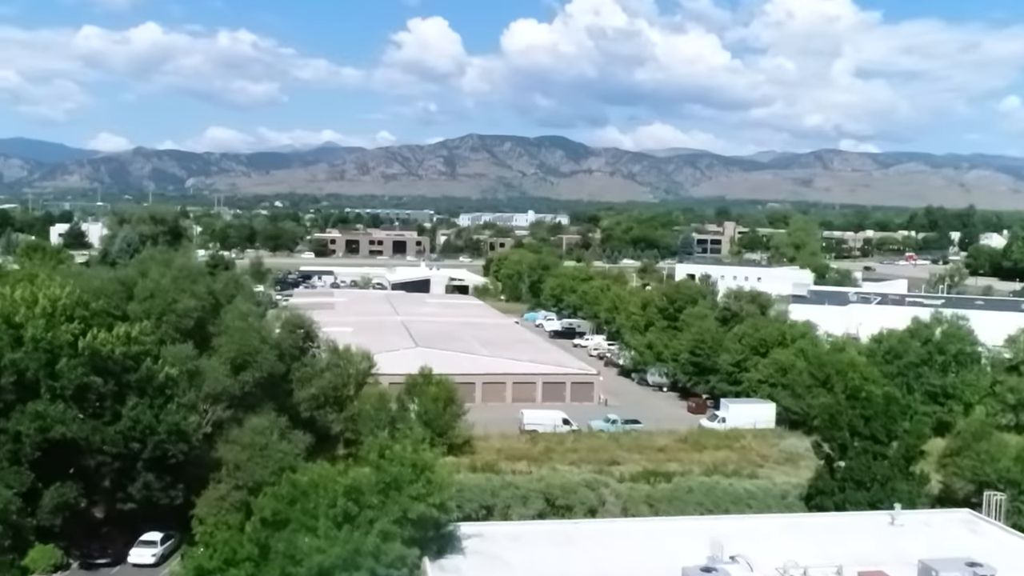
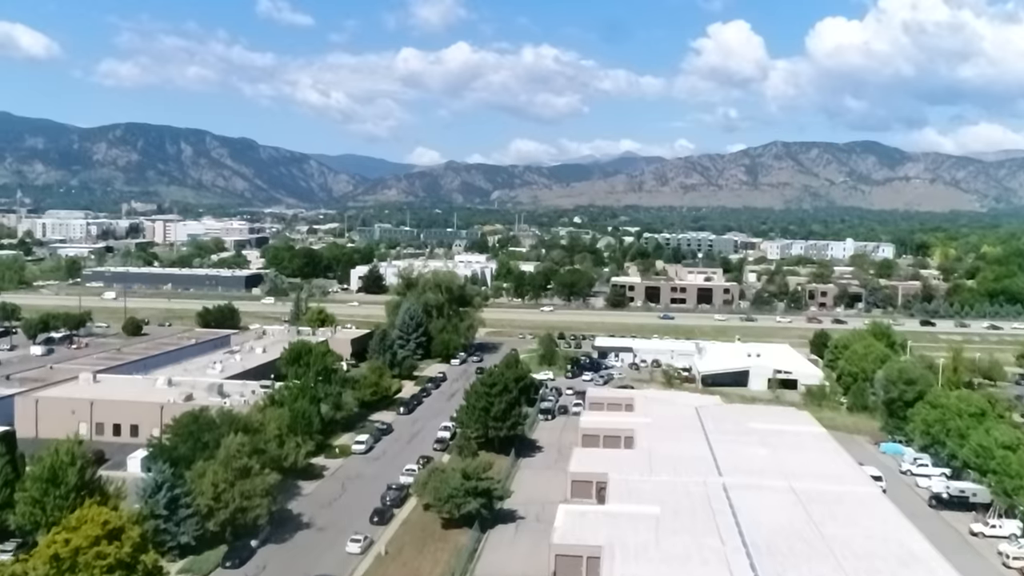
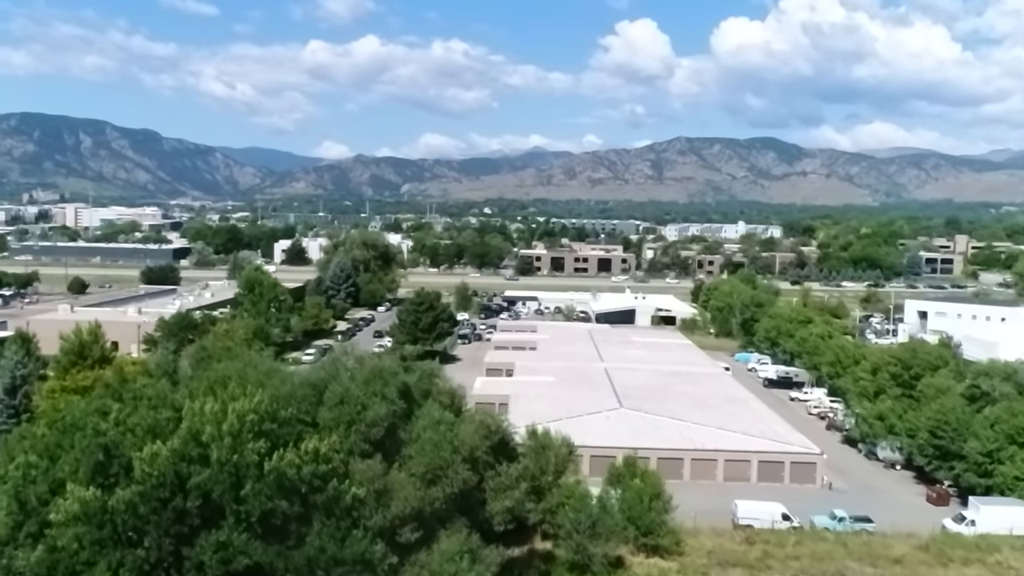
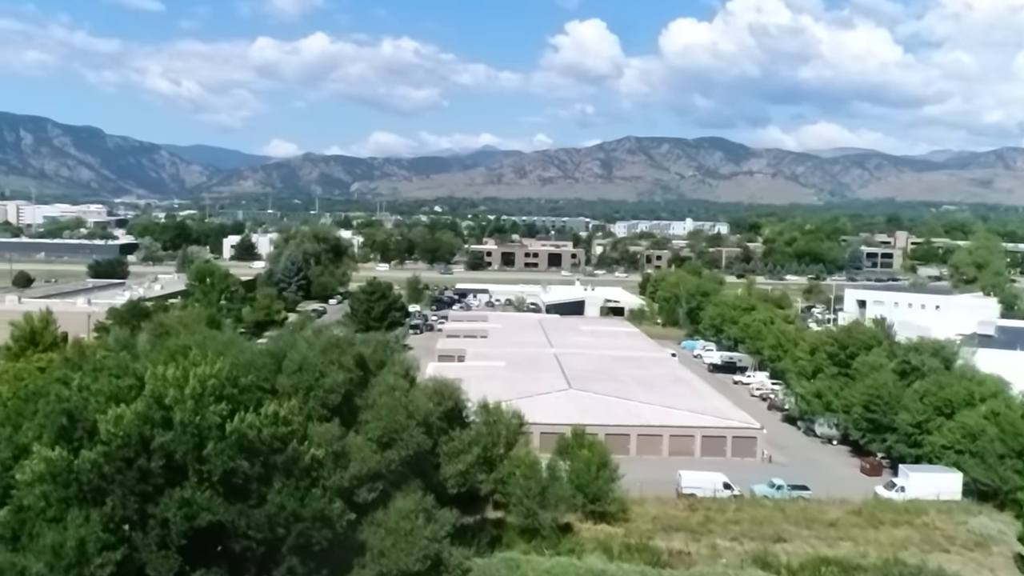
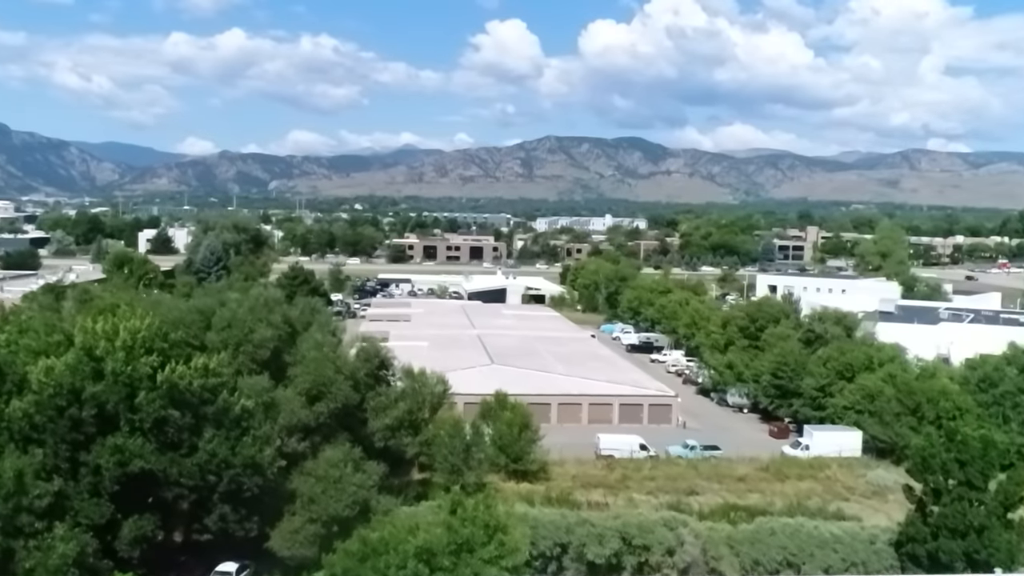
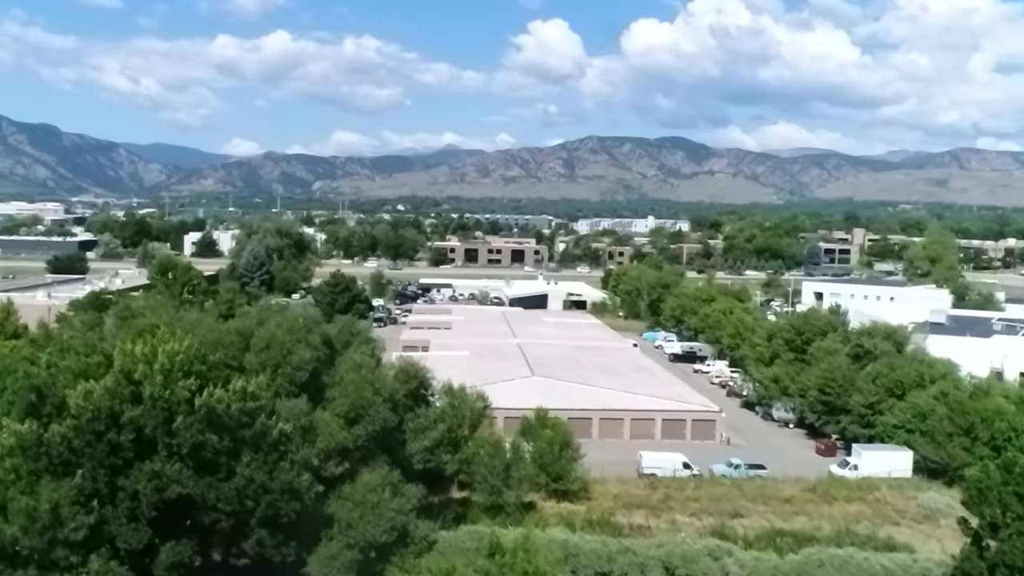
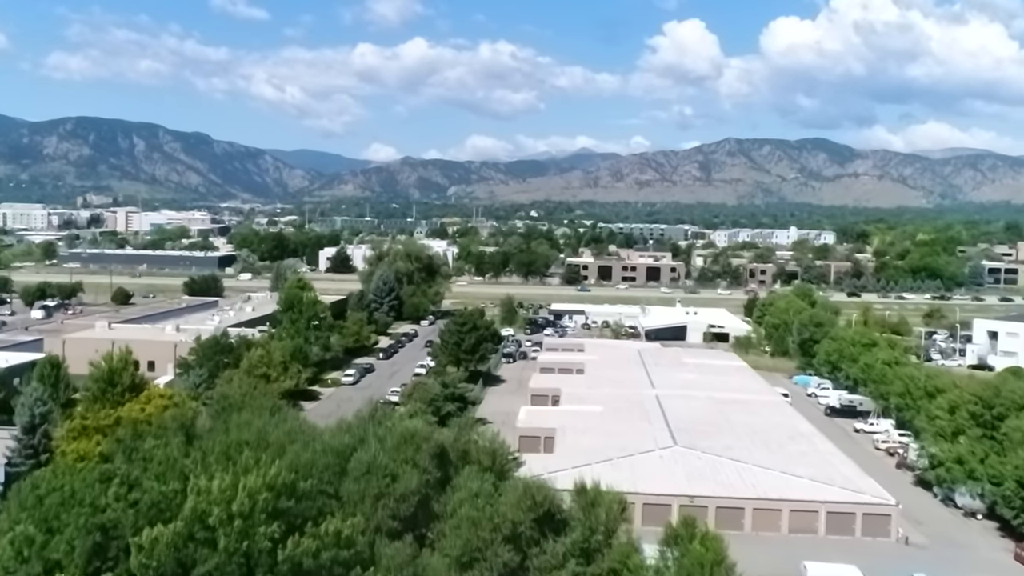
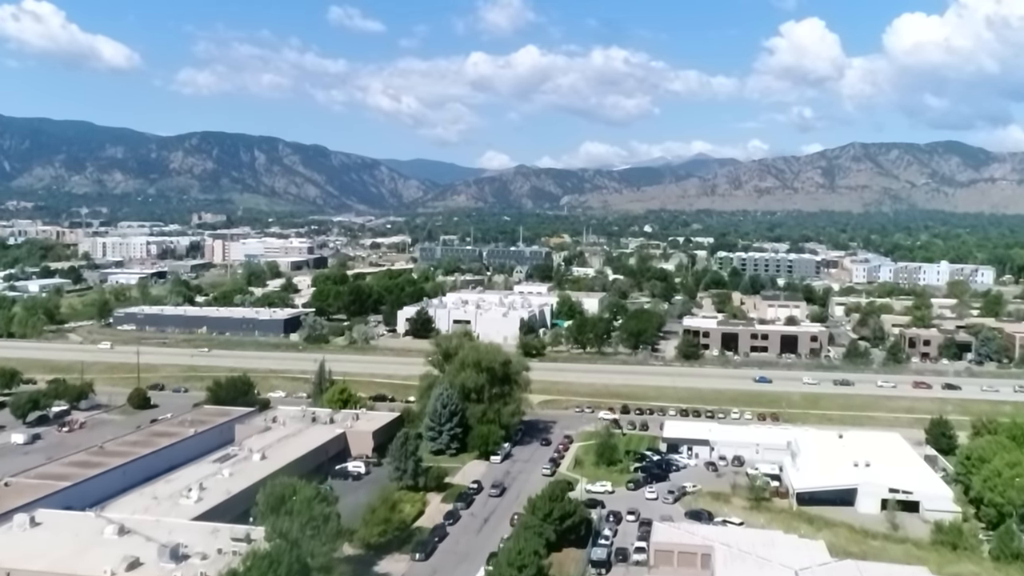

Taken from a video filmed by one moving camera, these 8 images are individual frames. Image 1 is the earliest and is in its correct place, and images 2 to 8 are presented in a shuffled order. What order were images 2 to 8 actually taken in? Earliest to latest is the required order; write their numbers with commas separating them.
5, 6, 4, 3, 7, 2, 8
